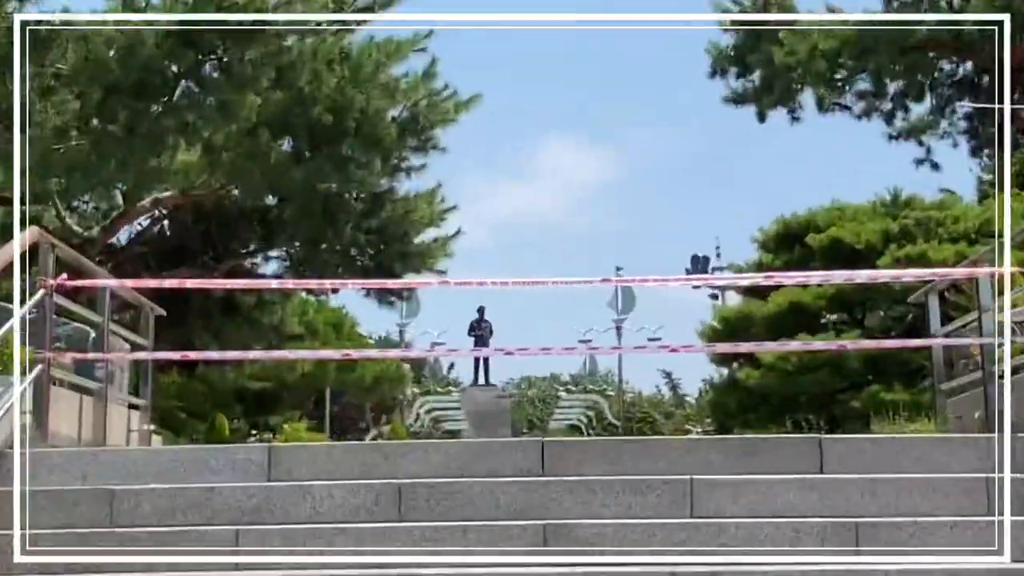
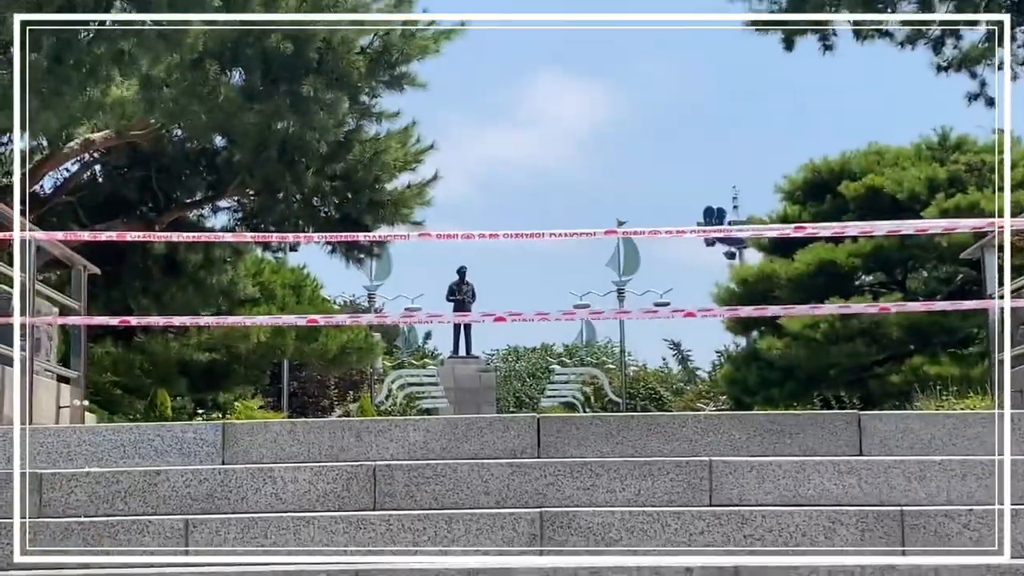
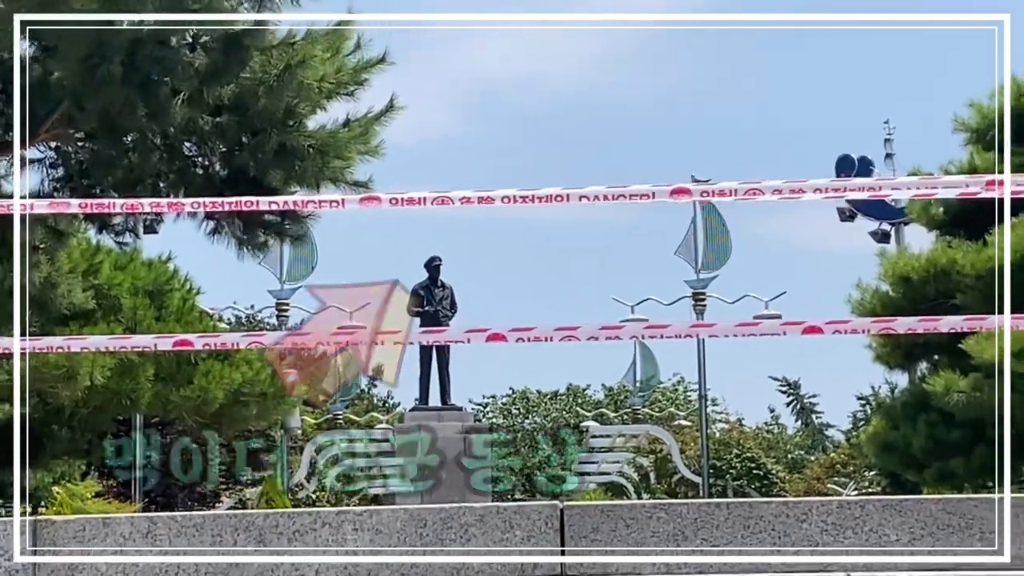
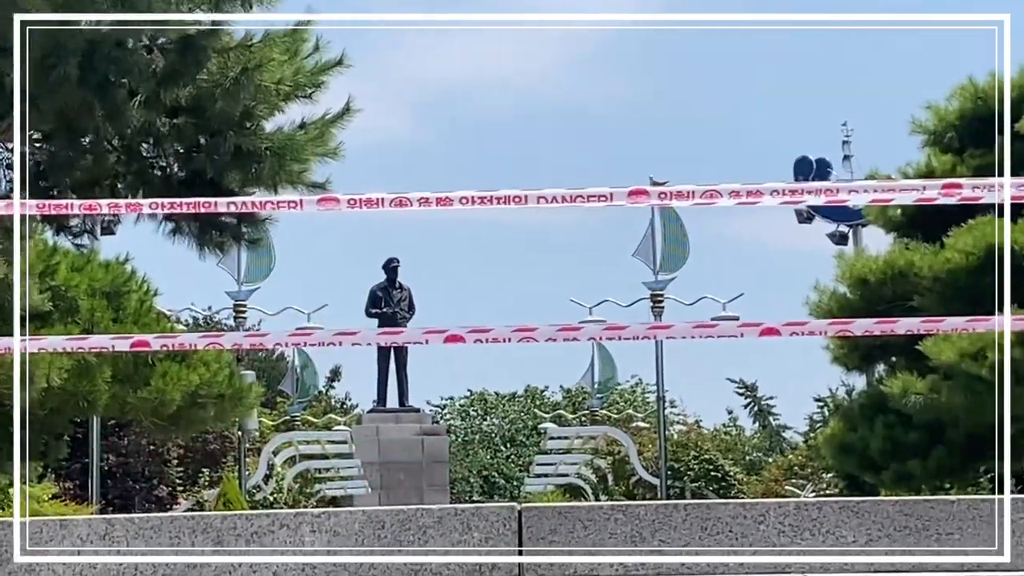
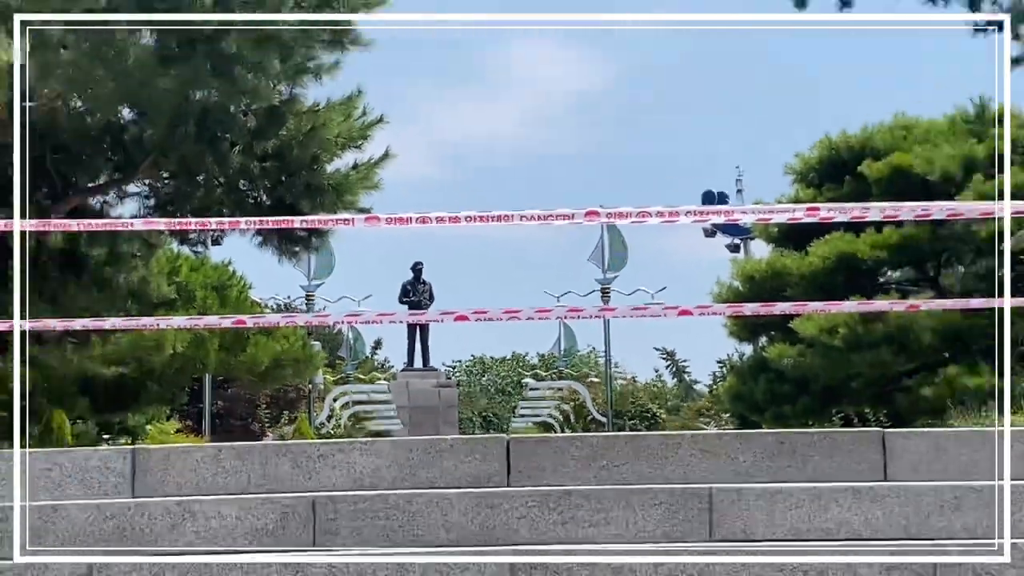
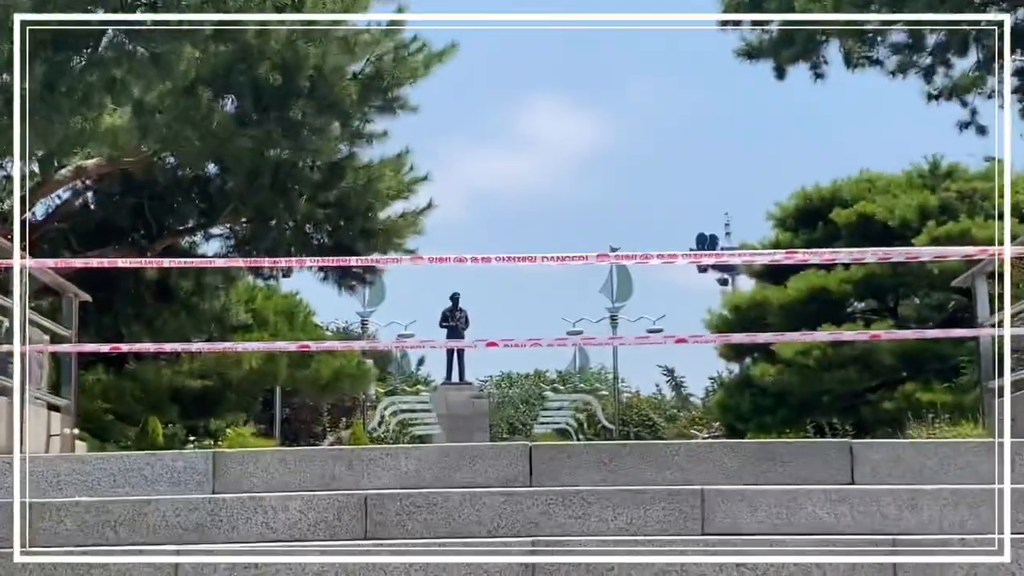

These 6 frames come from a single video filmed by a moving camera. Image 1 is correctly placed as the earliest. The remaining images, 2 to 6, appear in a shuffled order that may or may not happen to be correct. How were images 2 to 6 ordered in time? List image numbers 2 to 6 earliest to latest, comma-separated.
6, 2, 3, 4, 5
